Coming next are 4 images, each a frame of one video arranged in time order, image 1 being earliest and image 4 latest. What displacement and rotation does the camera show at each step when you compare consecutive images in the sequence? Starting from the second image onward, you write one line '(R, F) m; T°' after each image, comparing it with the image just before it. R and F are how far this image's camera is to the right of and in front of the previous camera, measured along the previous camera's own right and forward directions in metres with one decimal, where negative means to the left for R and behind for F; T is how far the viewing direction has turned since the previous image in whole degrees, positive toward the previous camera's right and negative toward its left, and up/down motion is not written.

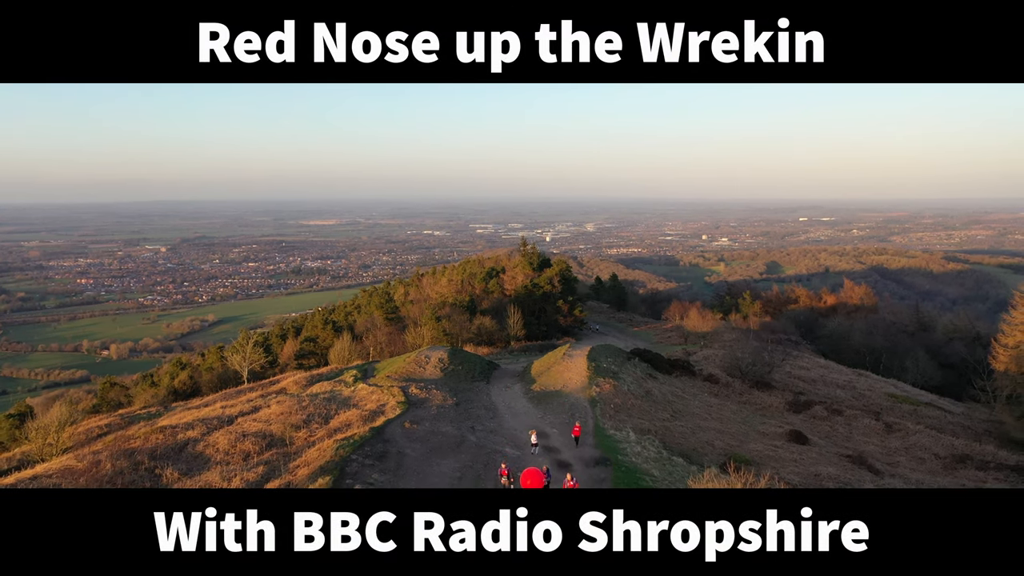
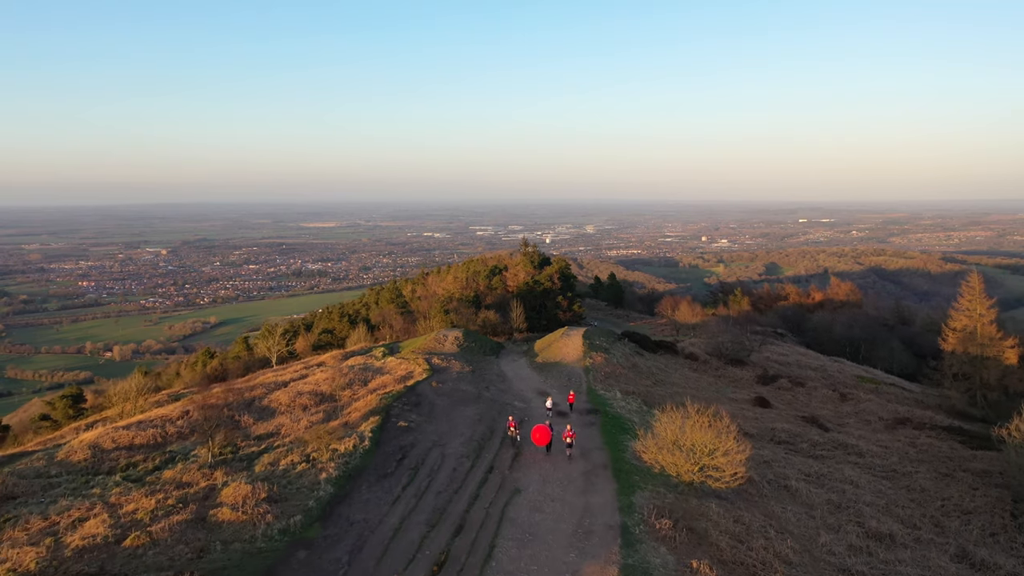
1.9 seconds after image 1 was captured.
(-0.2, -3.6) m; 0°
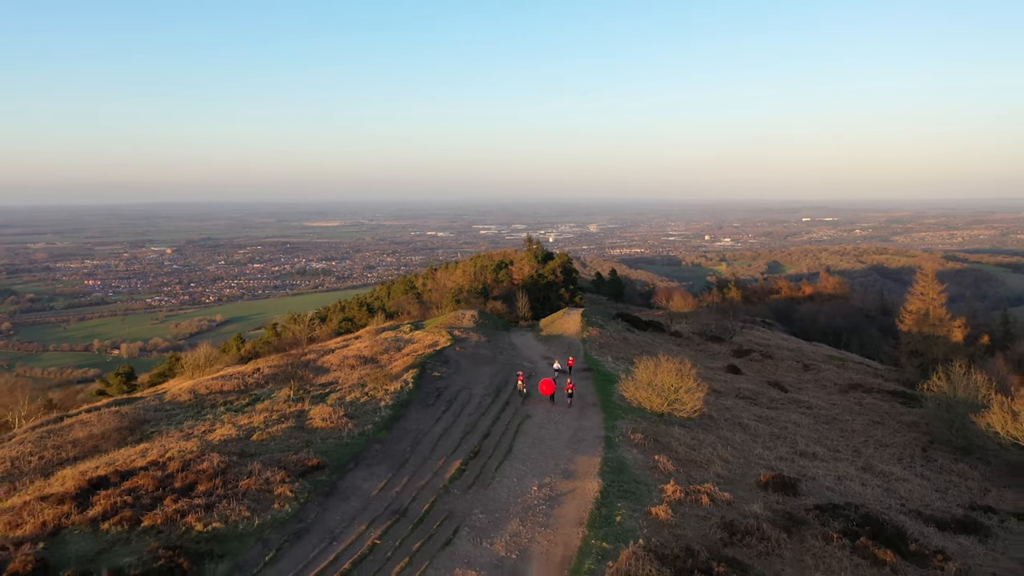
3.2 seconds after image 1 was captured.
(-0.2, -4.2) m; 0°
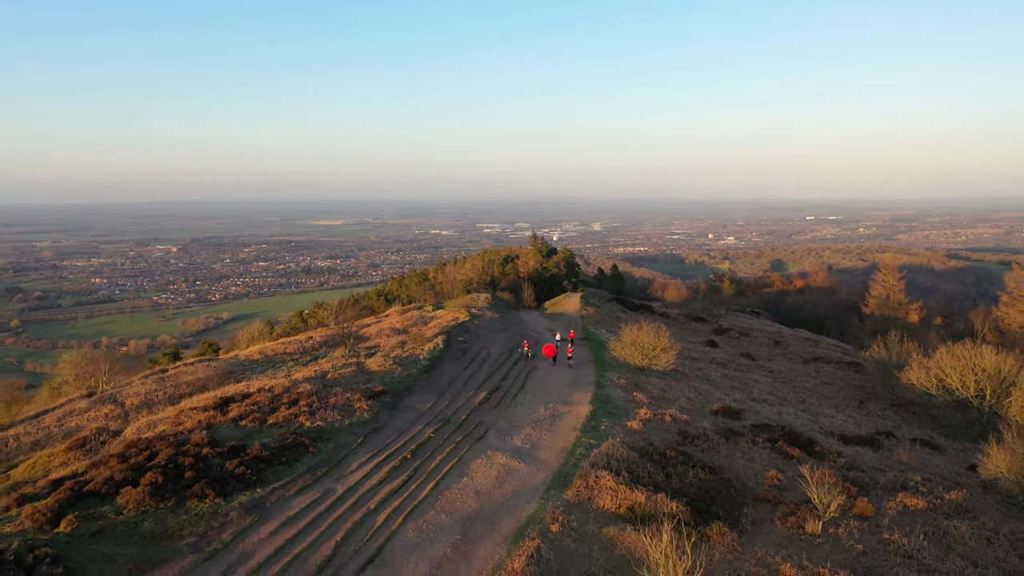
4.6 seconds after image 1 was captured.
(-0.2, -4.5) m; 0°
